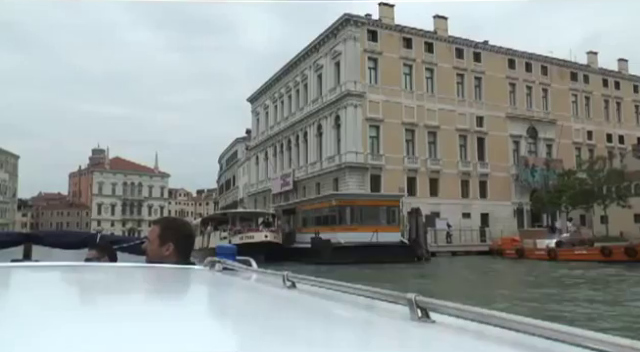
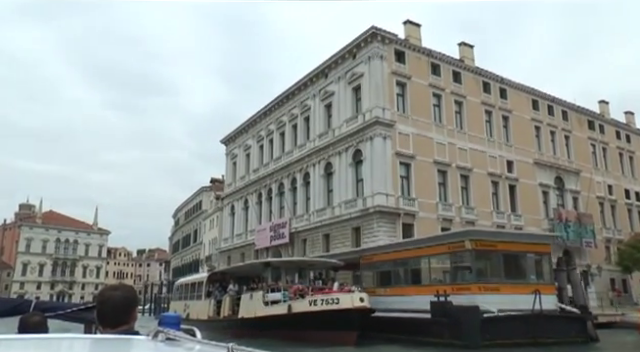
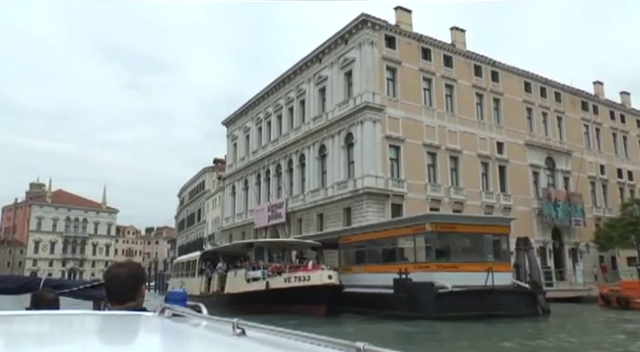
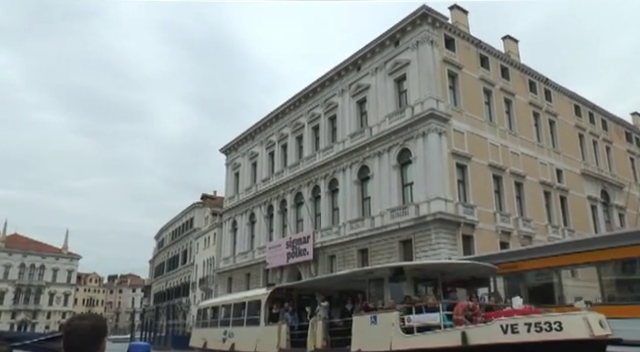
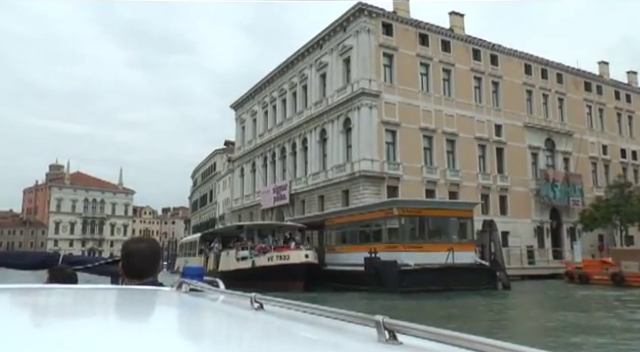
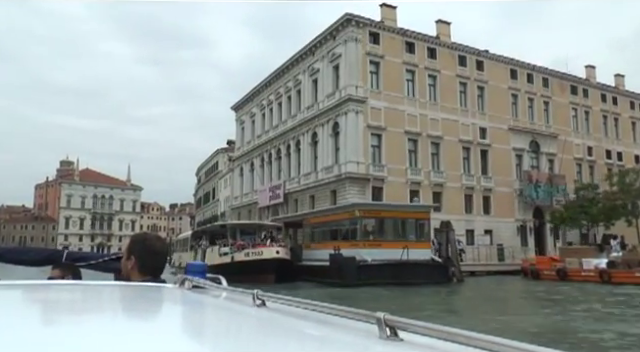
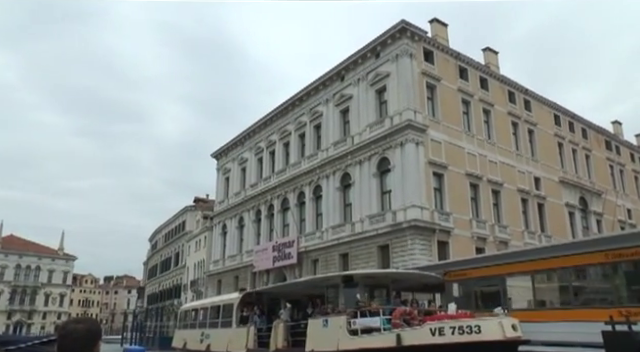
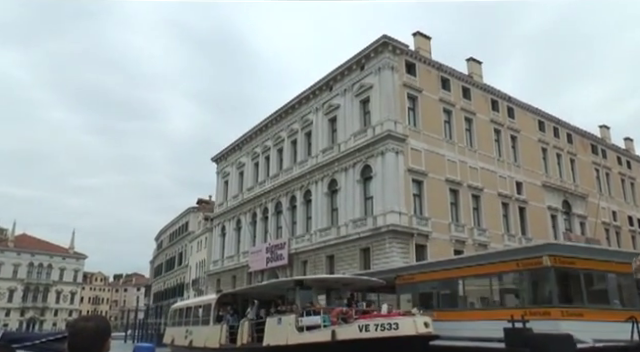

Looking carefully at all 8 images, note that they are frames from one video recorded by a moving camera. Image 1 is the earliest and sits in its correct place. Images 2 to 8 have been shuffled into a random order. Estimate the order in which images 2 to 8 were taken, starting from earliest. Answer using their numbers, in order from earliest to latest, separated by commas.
6, 5, 3, 2, 8, 7, 4
